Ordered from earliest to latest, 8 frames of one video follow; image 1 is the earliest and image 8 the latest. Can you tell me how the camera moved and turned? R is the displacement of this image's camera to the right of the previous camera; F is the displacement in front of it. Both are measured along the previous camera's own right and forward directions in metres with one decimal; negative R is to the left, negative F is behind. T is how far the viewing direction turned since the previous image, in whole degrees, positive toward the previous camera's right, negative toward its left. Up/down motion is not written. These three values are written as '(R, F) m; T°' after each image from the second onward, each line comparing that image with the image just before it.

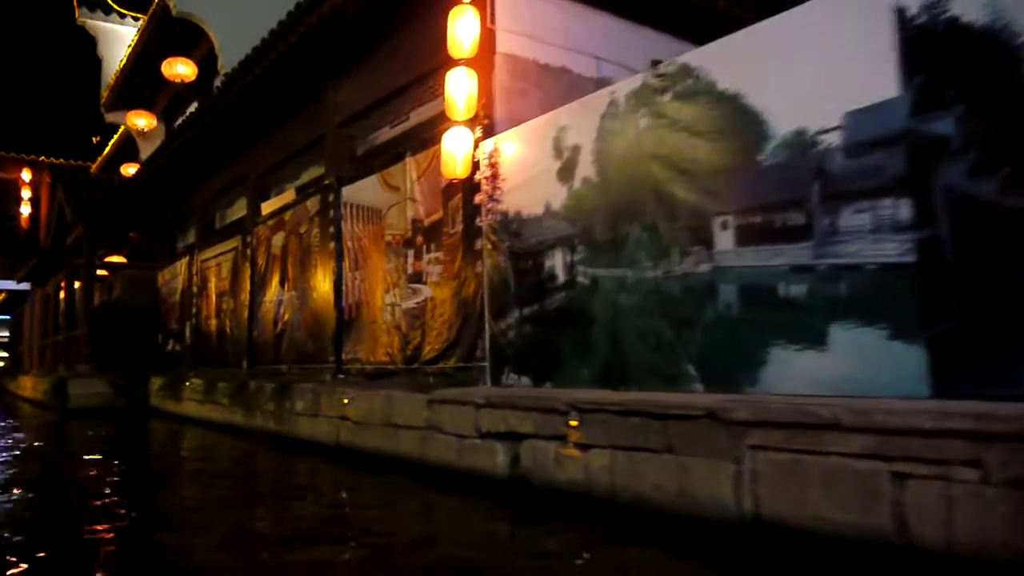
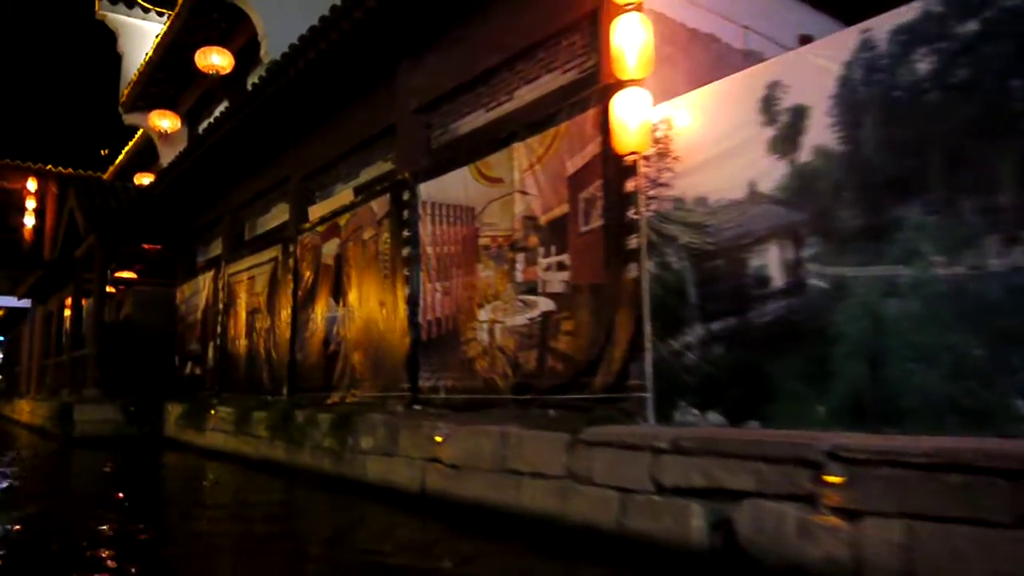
(-1.2, +1.6) m; 0°
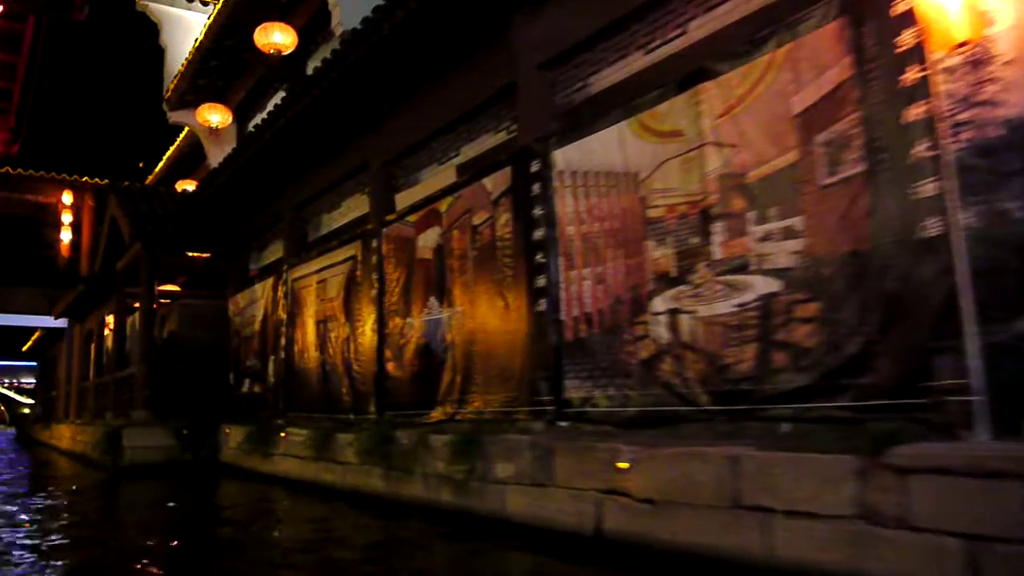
(-1.2, +1.6) m; -1°
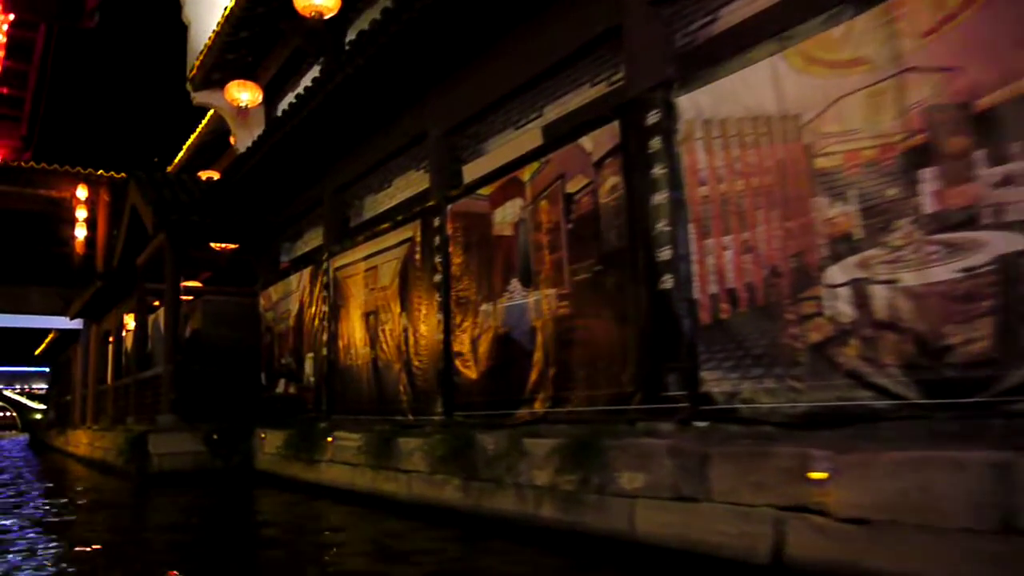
(-0.8, +1.1) m; 0°
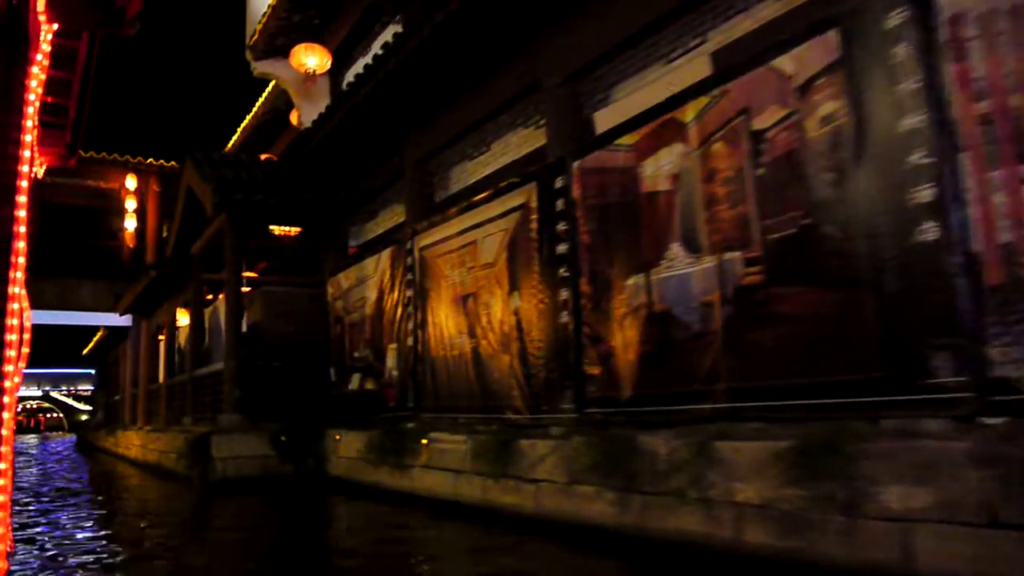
(-0.9, +1.4) m; -2°
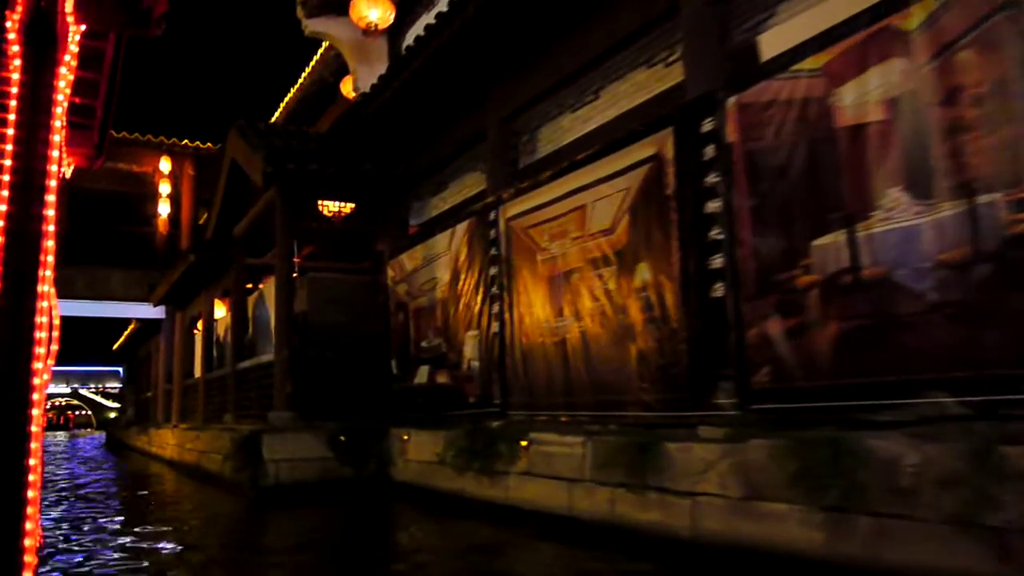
(-0.8, +1.3) m; -1°
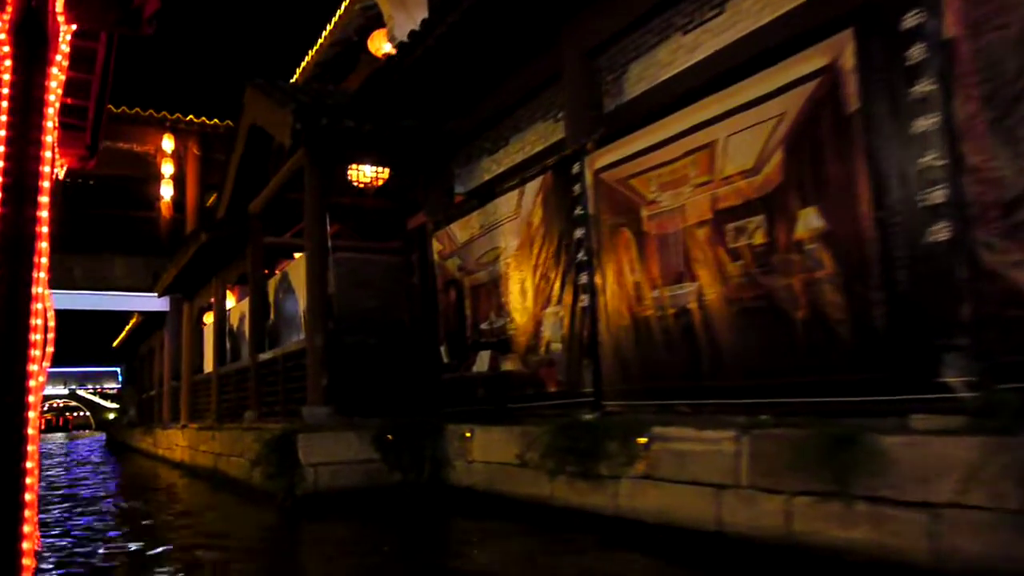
(-0.8, +1.4) m; 0°
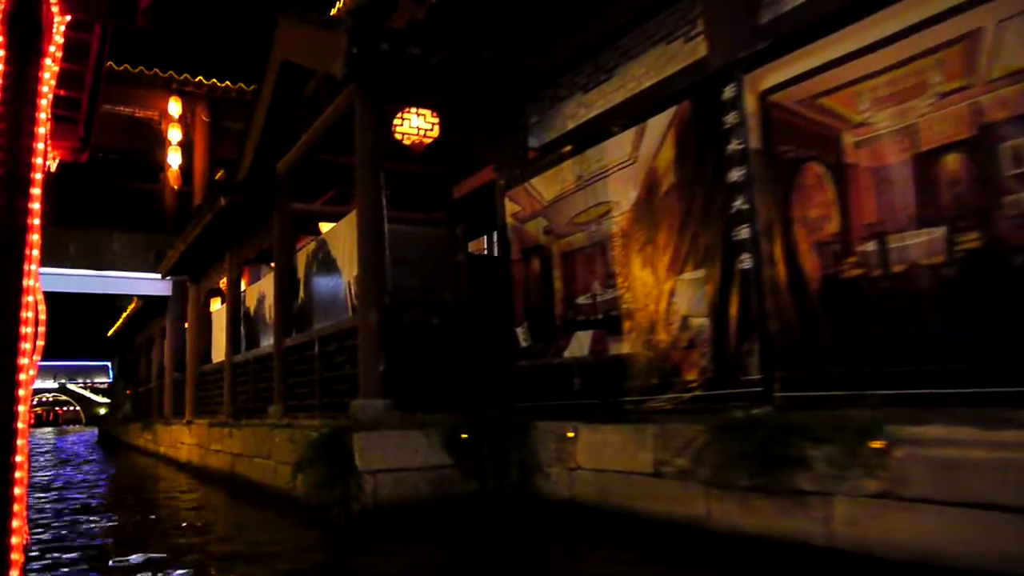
(-0.9, +1.6) m; +1°
